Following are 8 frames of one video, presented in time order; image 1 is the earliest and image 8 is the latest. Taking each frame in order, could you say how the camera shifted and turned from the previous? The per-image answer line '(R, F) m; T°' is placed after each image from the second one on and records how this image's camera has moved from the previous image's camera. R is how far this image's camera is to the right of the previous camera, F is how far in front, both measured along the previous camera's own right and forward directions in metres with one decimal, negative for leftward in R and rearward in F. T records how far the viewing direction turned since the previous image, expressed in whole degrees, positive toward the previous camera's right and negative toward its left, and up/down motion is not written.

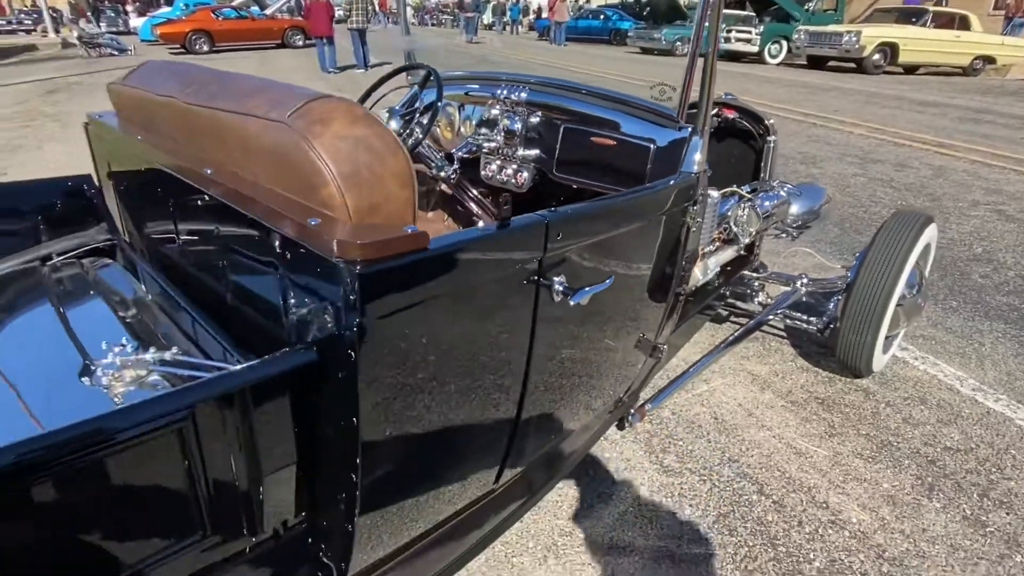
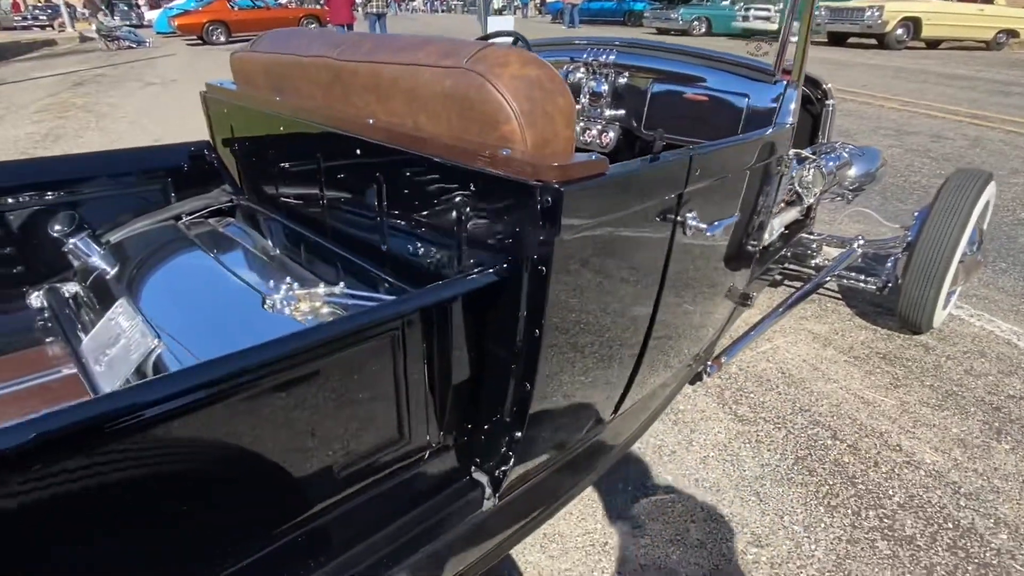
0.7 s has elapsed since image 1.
(-0.3, -0.1) m; -1°
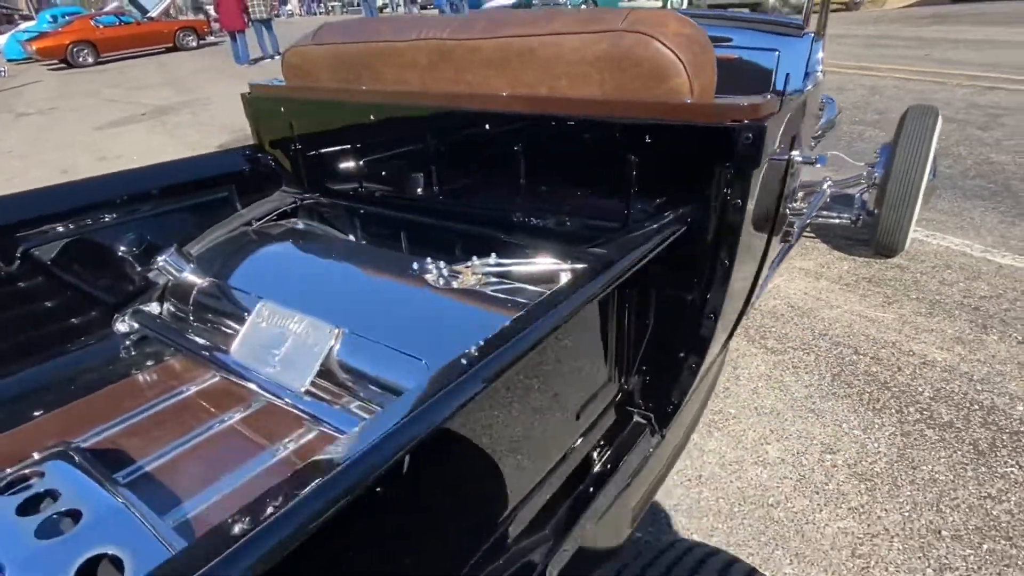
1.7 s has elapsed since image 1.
(-0.6, 0.0) m; +8°
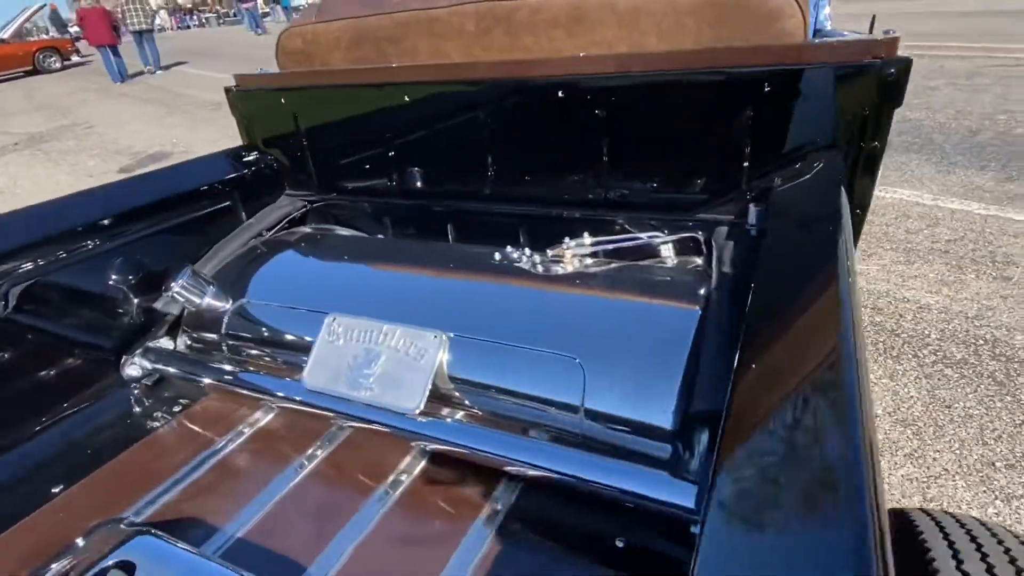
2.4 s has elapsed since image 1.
(-0.4, +0.2) m; +8°
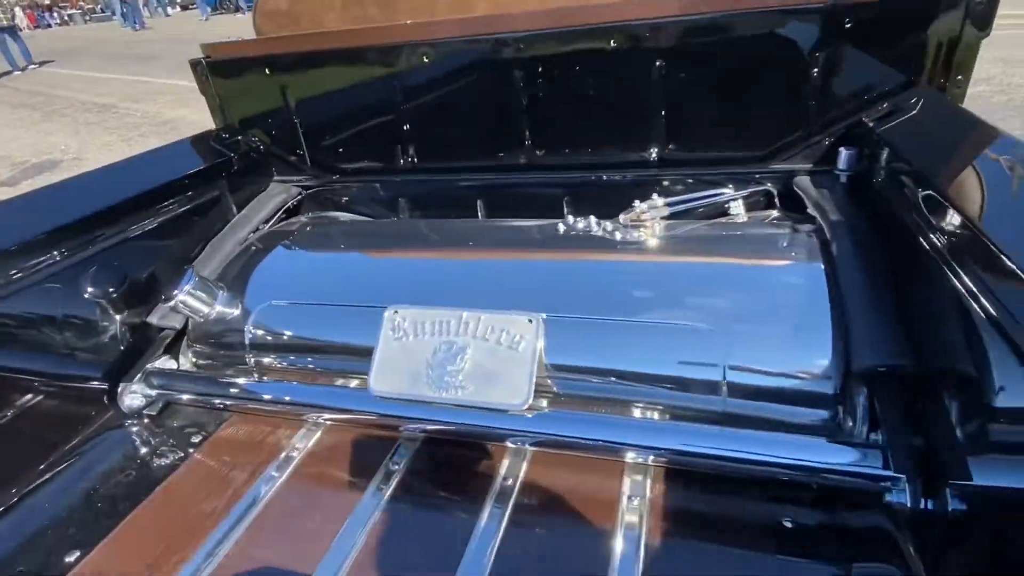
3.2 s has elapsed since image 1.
(-0.3, +0.2) m; +8°
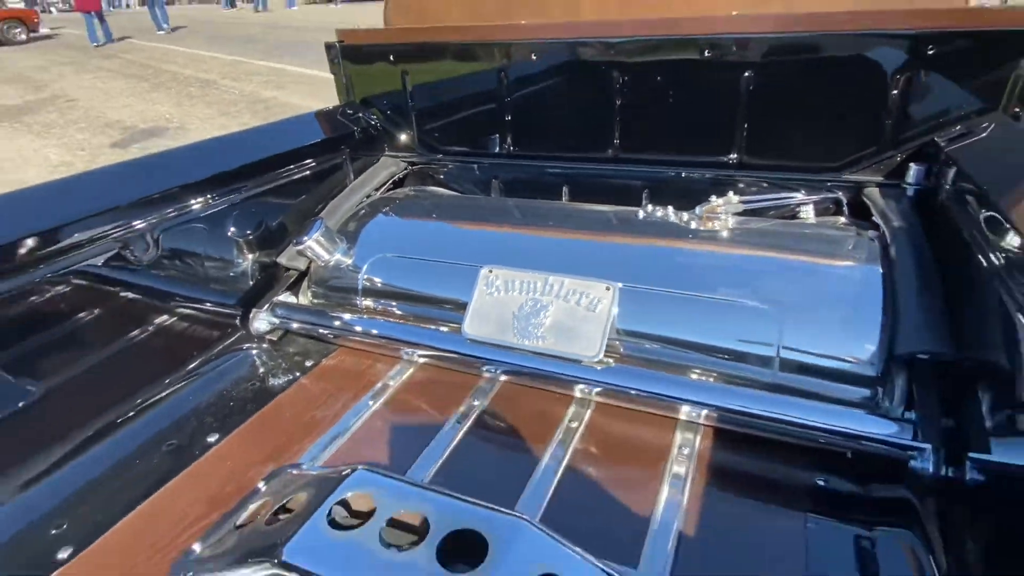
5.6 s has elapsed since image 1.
(0.0, -0.2) m; -5°
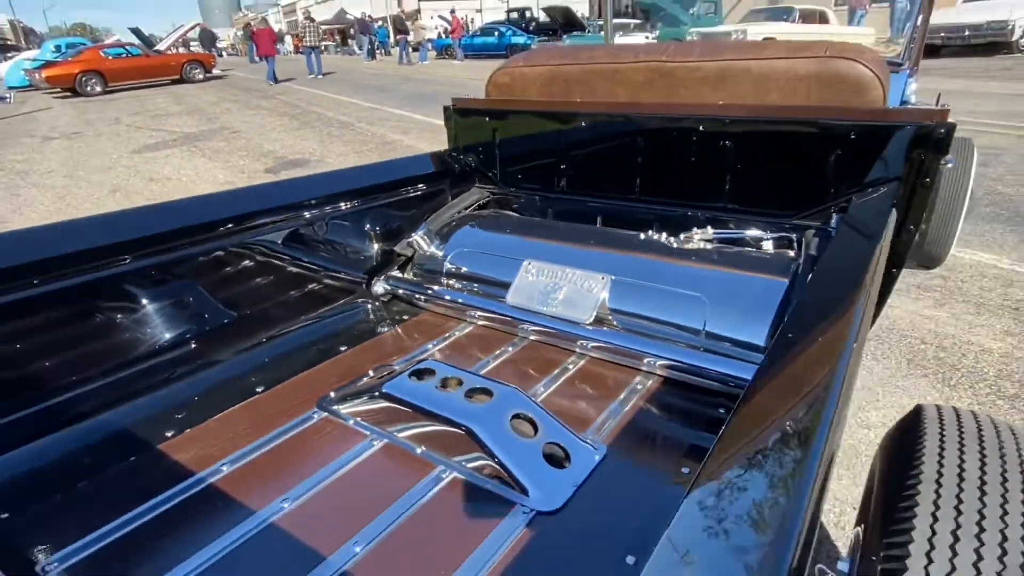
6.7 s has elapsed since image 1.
(+0.2, -0.6) m; -9°
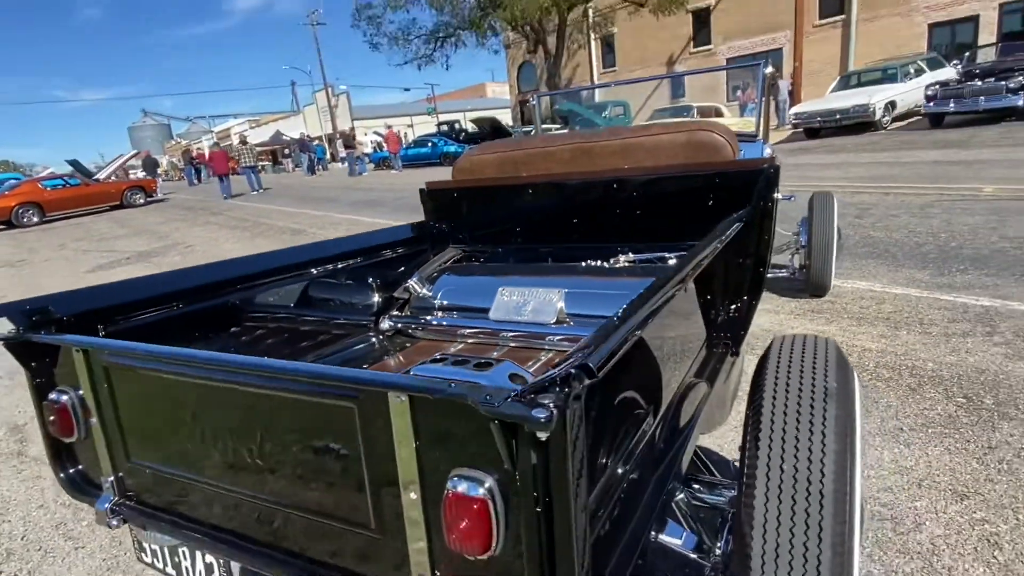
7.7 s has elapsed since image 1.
(-0.1, -0.5) m; +6°
